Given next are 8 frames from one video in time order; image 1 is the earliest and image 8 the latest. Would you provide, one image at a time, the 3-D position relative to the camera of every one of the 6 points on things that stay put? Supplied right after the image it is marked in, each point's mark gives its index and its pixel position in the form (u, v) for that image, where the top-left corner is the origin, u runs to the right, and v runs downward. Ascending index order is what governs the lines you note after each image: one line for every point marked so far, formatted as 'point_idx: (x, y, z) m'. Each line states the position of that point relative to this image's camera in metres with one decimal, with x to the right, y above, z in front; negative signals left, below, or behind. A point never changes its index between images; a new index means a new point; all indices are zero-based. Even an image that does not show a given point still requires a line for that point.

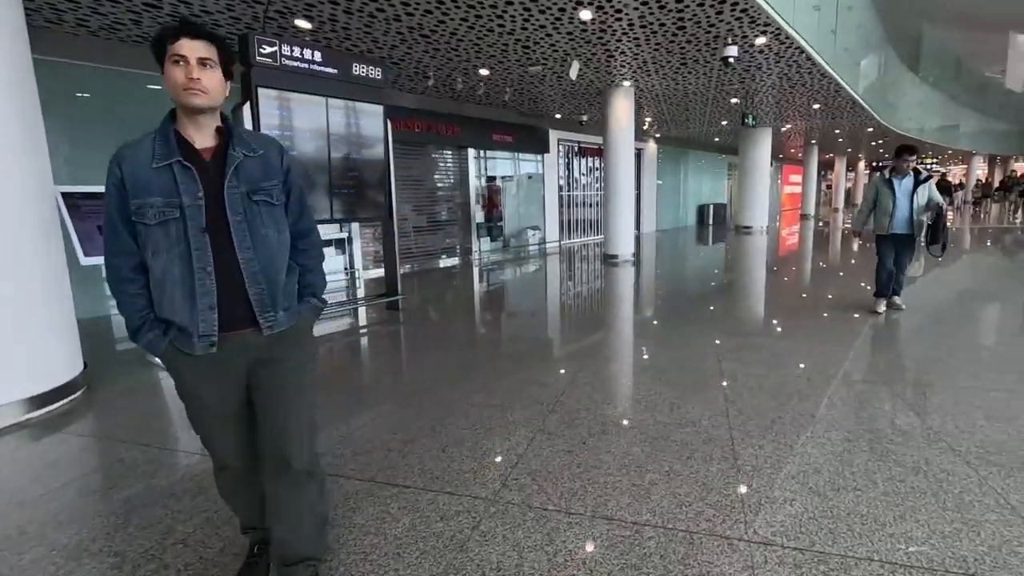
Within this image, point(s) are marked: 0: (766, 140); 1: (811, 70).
0: (+6.9, +4.1, +14.5) m
1: (+4.3, +3.1, +7.7) m
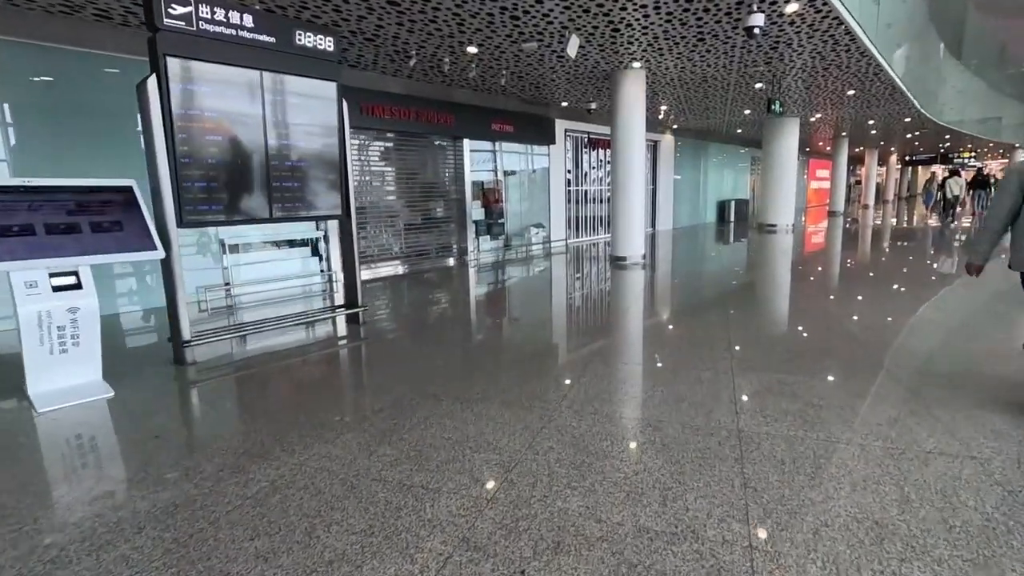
0: (+7.1, +4.0, +13.5) m
1: (+4.2, +3.0, +6.7) m
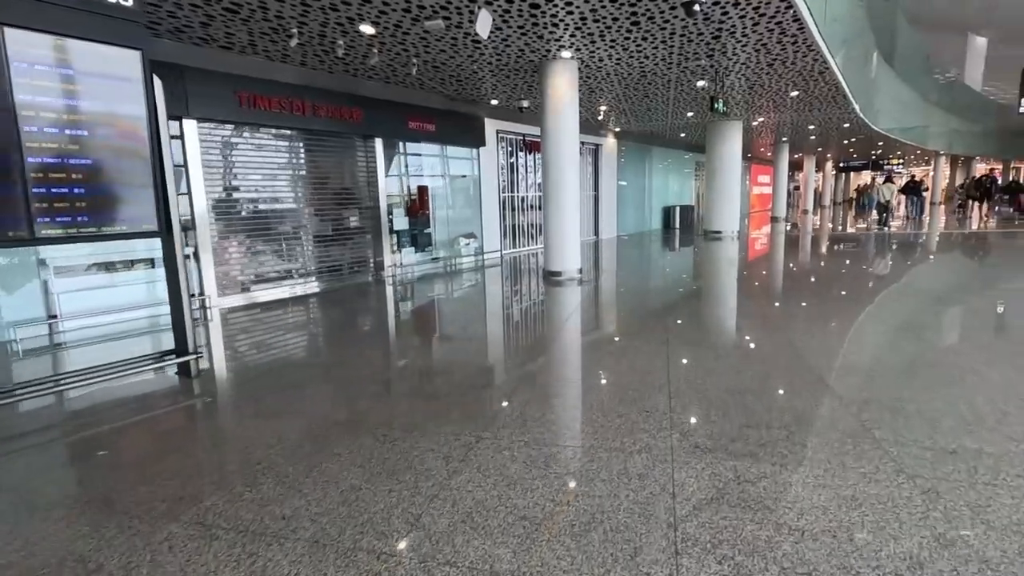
0: (+5.5, +3.8, +13.1) m
1: (+3.2, +2.8, +6.1) m
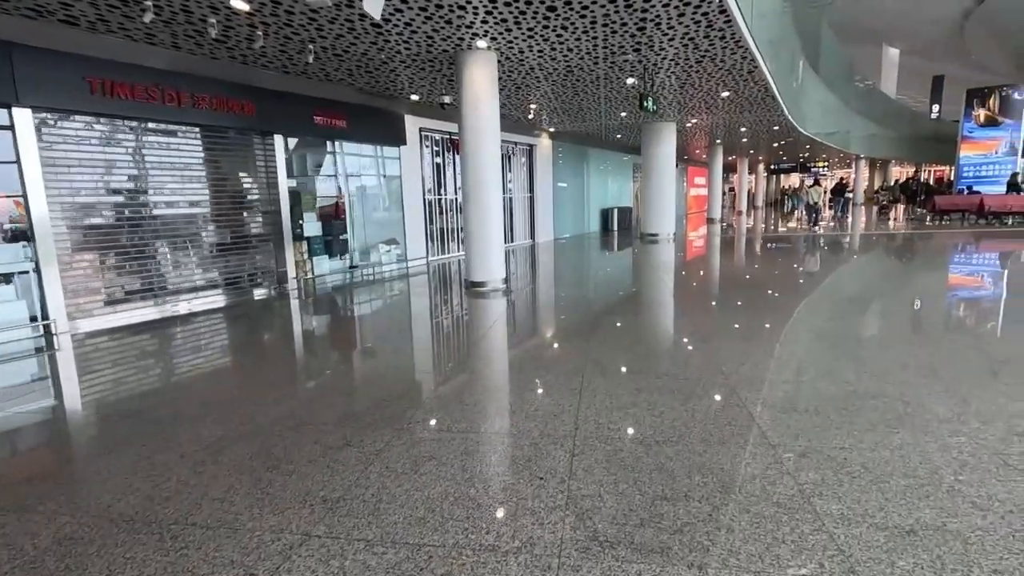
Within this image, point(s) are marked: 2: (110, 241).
0: (+3.8, +3.7, +12.9) m
1: (+2.3, +2.7, +5.8) m
2: (-4.2, +0.5, +5.5) m
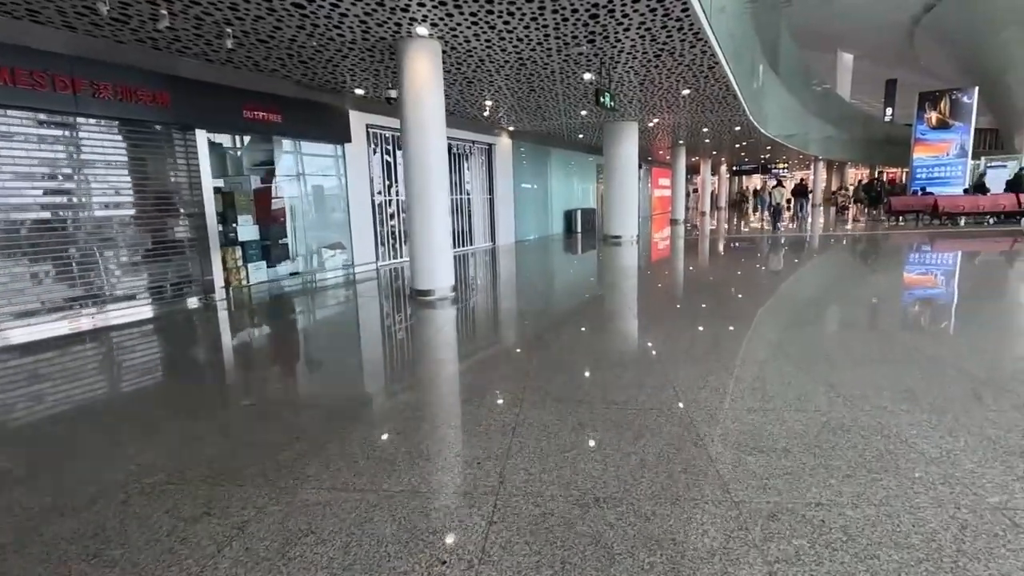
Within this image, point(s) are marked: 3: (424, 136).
0: (+2.9, +3.7, +12.7) m
1: (+1.7, +2.7, +5.4) m
2: (-4.7, +0.4, +4.8) m
3: (-0.9, +1.6, +5.7) m
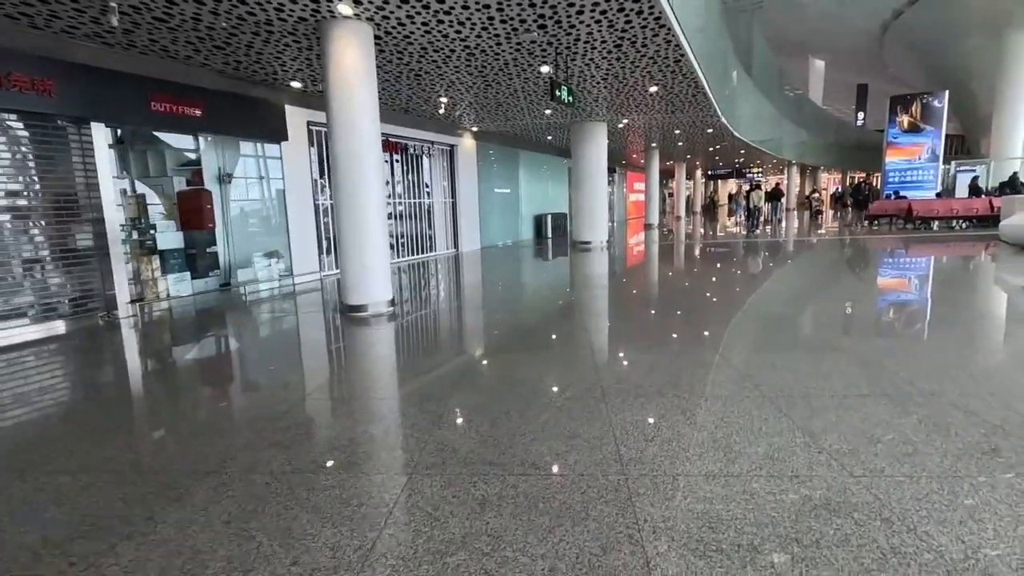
0: (+2.0, +3.5, +12.2) m
1: (+1.2, +2.5, +4.9) m
2: (-5.2, +0.2, +4.0) m
3: (-1.5, +1.5, +5.0) m
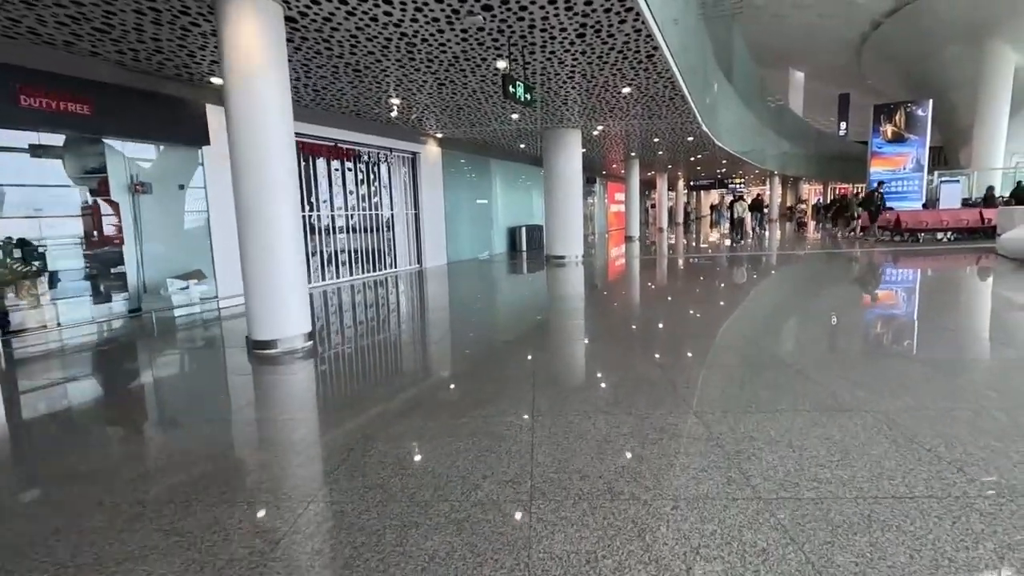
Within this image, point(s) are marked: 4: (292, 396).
0: (+1.4, +3.1, +11.4) m
1: (+0.7, +2.3, +4.1) m
2: (-5.7, 0.0, +3.0) m
3: (-2.0, +1.2, +4.2) m
4: (-1.5, -0.8, +3.6) m
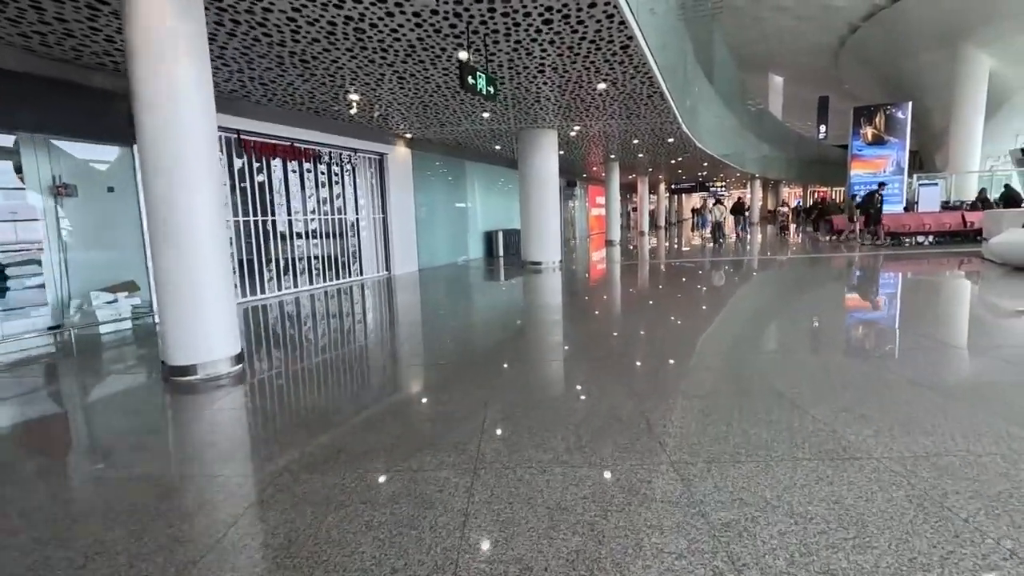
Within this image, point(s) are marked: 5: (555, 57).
0: (+0.8, +2.9, +11.0) m
1: (+0.4, +2.2, +3.6) m
2: (-6.0, -0.2, +2.3) m
3: (-2.3, +1.1, +3.6) m
4: (-1.8, -0.9, +3.1) m
5: (+0.5, +2.4, +5.5) m
